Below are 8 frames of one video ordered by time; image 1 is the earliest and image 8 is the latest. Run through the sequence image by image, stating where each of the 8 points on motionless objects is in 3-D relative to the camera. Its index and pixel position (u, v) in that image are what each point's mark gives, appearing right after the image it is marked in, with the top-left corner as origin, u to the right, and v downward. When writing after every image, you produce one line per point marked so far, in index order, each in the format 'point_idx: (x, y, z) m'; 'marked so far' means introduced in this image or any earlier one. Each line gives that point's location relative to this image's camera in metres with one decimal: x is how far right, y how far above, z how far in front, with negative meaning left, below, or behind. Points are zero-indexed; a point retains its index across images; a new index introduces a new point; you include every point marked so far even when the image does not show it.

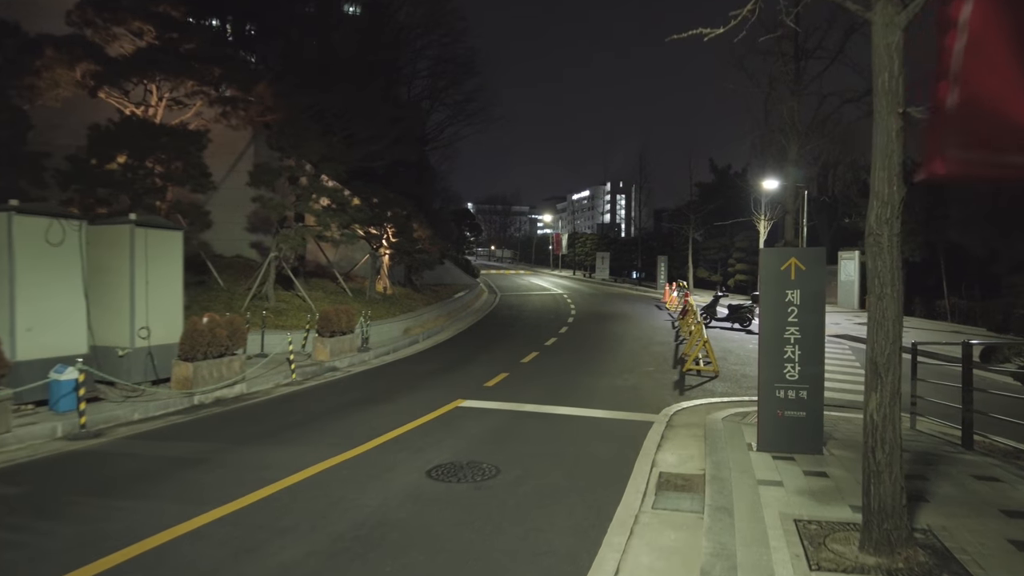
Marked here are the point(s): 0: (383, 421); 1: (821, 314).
0: (-1.7, -1.8, +8.8) m
1: (+3.0, -0.3, +6.4) m
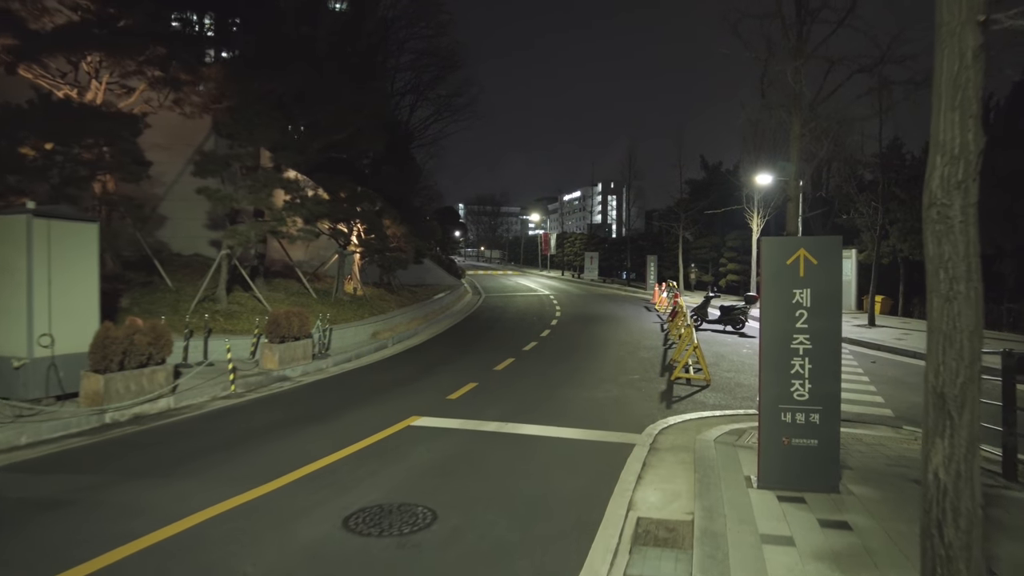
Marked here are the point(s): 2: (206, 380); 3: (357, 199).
0: (-2.2, -1.8, +7.5) m
1: (+2.5, -0.2, +5.2) m
2: (-4.9, -1.5, +10.6) m
3: (-4.3, +2.5, +18.1) m
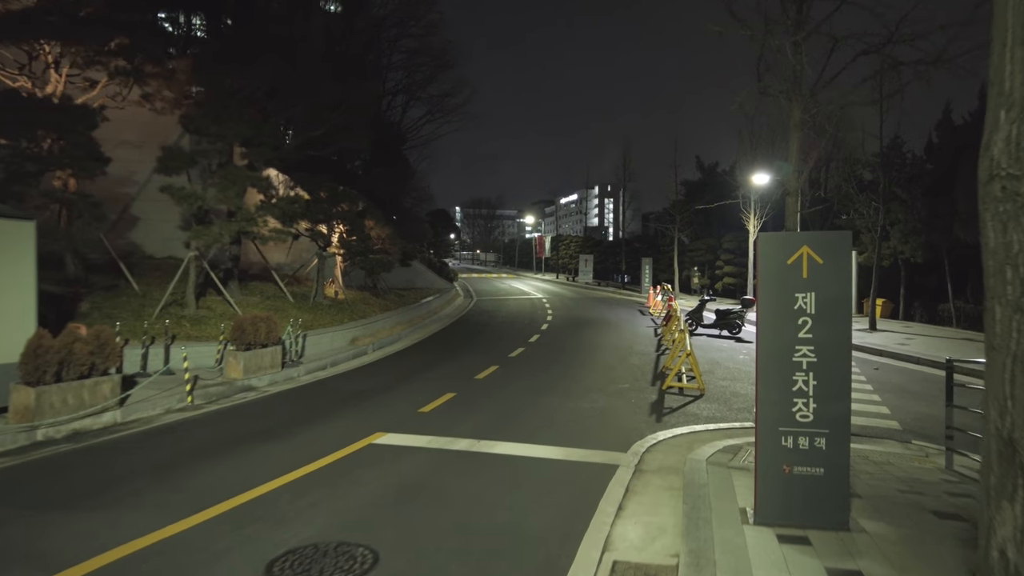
0: (-2.5, -1.8, +6.7) m
1: (+2.2, -0.3, +4.4) m
2: (-5.2, -1.5, +9.9) m
3: (-4.6, +2.4, +17.4) m
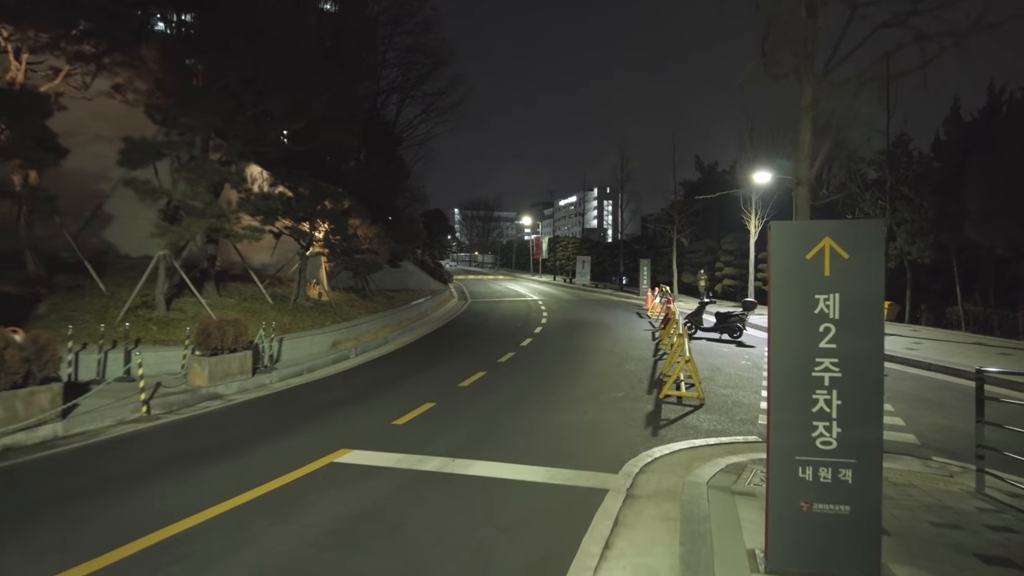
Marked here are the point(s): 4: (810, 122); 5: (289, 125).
0: (-2.7, -1.8, +5.9) m
1: (+2.0, -0.3, +3.7) m
2: (-5.4, -1.5, +9.1) m
3: (-4.9, +2.3, +16.6) m
4: (+2.9, +1.6, +6.5) m
5: (-5.1, +3.8, +15.4) m
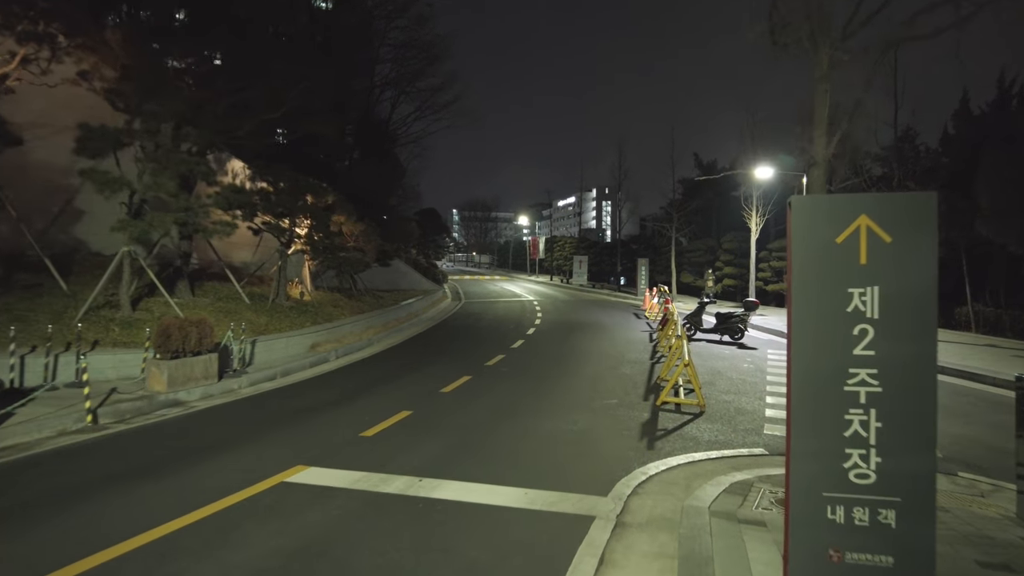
0: (-2.9, -1.8, +5.2) m
1: (+1.8, -0.2, +2.9) m
2: (-5.6, -1.5, +8.3) m
3: (-5.1, +2.4, +15.8) m
4: (+2.7, +1.7, +5.7) m
5: (-5.4, +3.8, +14.6) m
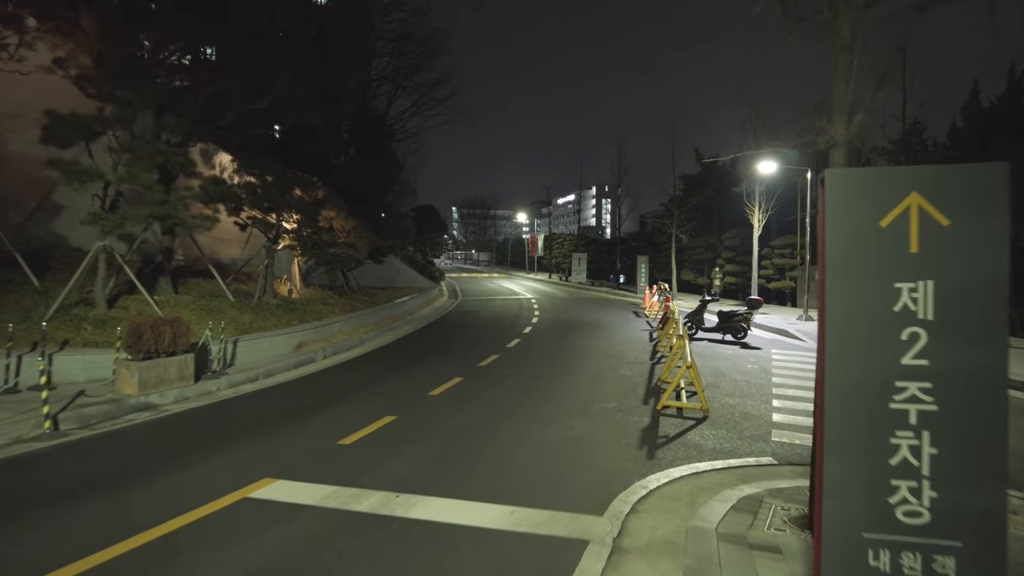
0: (-3.1, -1.7, +4.6) m
1: (+1.7, -0.2, +2.3) m
2: (-5.7, -1.5, +7.7) m
3: (-5.2, +2.4, +15.2) m
4: (+2.6, +1.7, +5.2) m
5: (-5.5, +3.9, +14.0) m
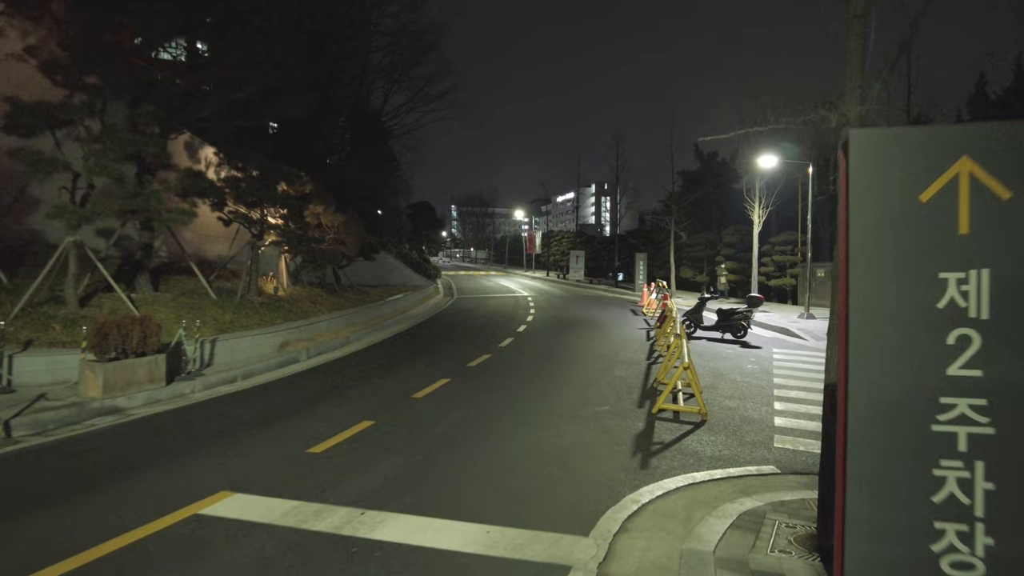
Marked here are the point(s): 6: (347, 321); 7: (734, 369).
0: (-3.2, -1.7, +4.1) m
1: (+1.5, -0.2, +1.8) m
2: (-5.9, -1.4, +7.2) m
3: (-5.4, +2.5, +14.7) m
4: (+2.4, +1.7, +4.7) m
5: (-5.6, +3.9, +13.5) m
6: (-4.1, -0.8, +16.5) m
7: (+4.0, -1.5, +12.1) m
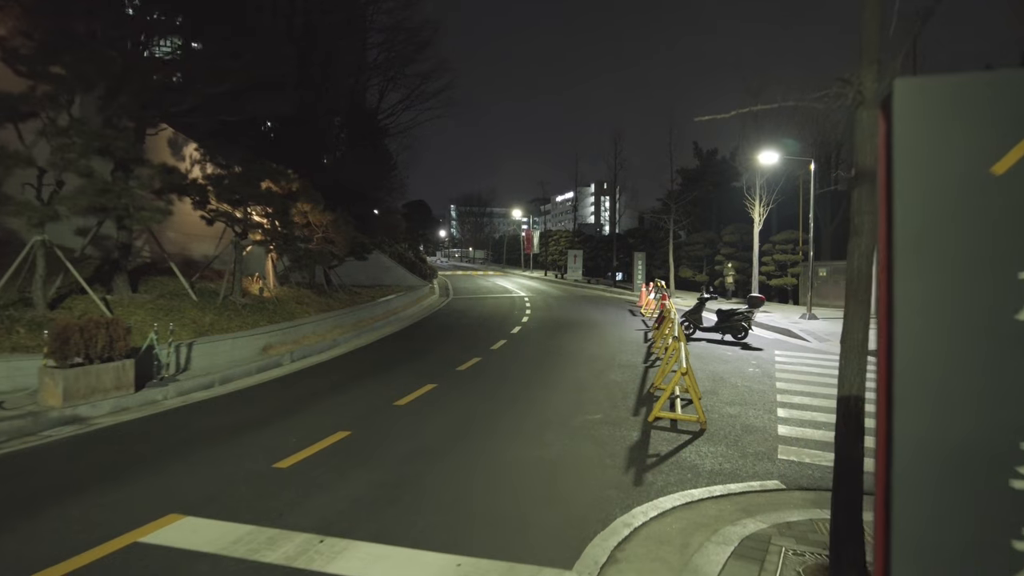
0: (-3.4, -1.7, +3.6) m
1: (+1.4, -0.2, +1.3) m
2: (-6.1, -1.5, +6.7) m
3: (-5.5, +2.5, +14.2) m
4: (+2.3, +1.7, +4.2) m
5: (-5.8, +3.9, +13.0) m
6: (-4.2, -0.8, +16.0) m
7: (+3.9, -1.5, +11.6) m
